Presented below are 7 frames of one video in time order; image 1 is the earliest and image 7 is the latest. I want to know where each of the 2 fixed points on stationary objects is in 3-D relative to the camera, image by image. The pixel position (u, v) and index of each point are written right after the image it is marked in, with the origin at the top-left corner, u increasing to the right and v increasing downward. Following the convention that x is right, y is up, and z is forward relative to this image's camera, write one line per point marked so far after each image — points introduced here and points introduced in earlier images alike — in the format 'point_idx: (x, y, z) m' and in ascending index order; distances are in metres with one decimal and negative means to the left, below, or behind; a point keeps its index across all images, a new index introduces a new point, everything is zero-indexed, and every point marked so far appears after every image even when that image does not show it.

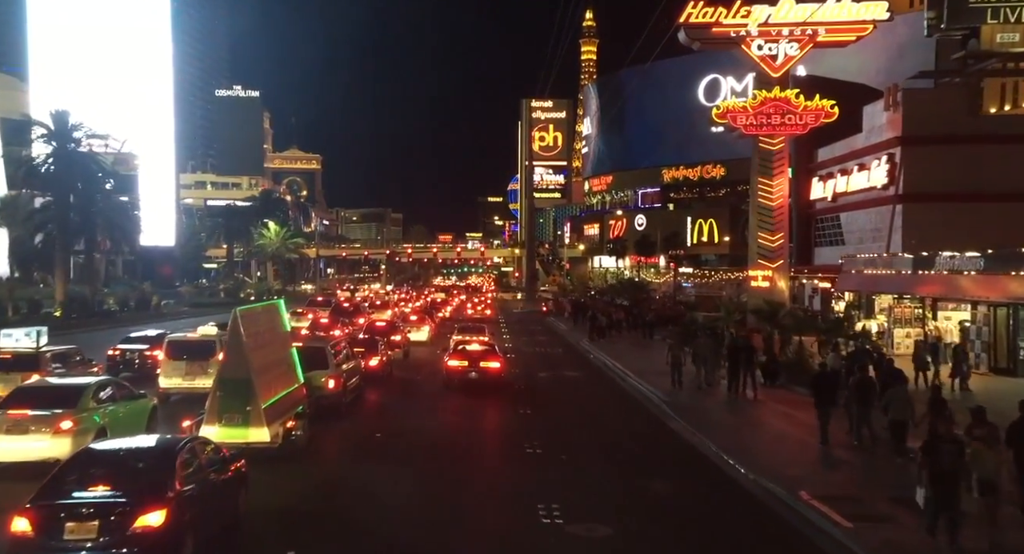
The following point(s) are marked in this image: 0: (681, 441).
0: (+3.4, -3.3, +15.0) m
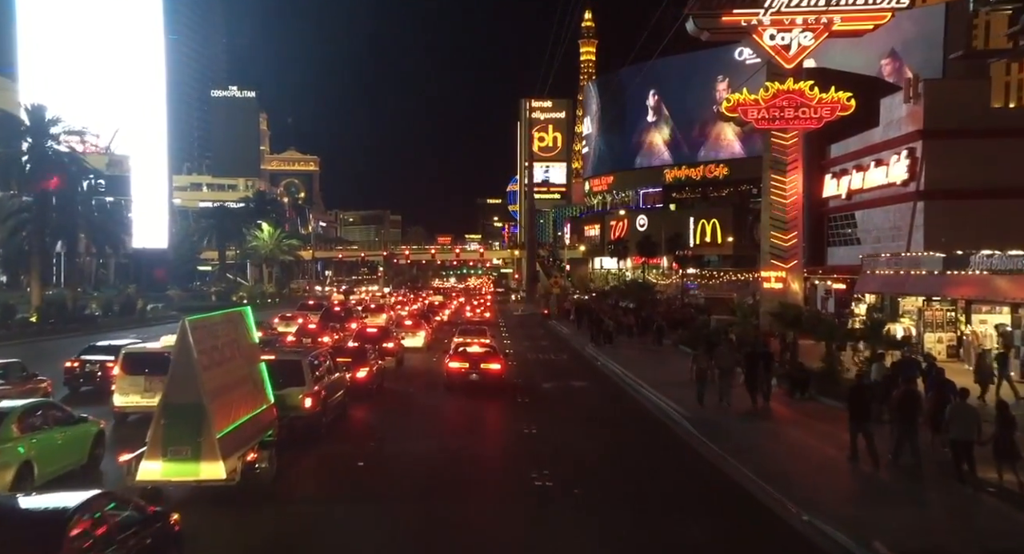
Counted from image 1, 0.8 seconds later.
0: (+3.4, -3.3, +13.2) m
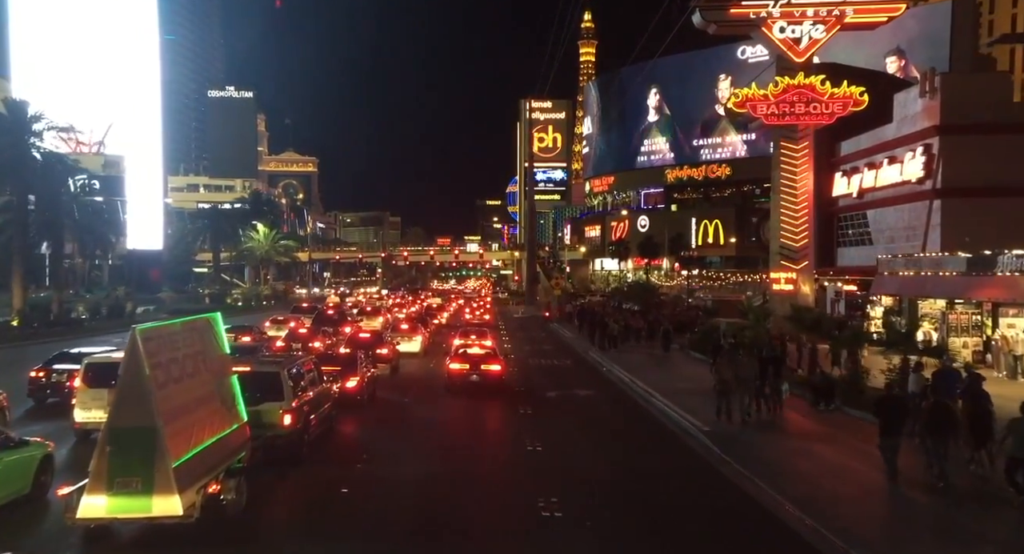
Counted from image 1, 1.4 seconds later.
0: (+3.5, -3.3, +12.0) m
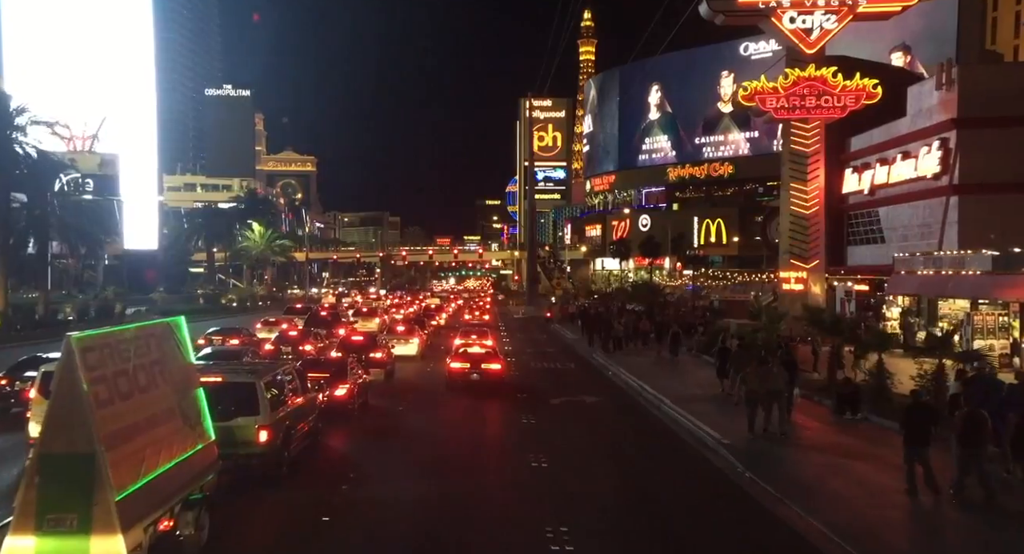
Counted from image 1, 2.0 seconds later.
0: (+3.5, -3.3, +10.8) m
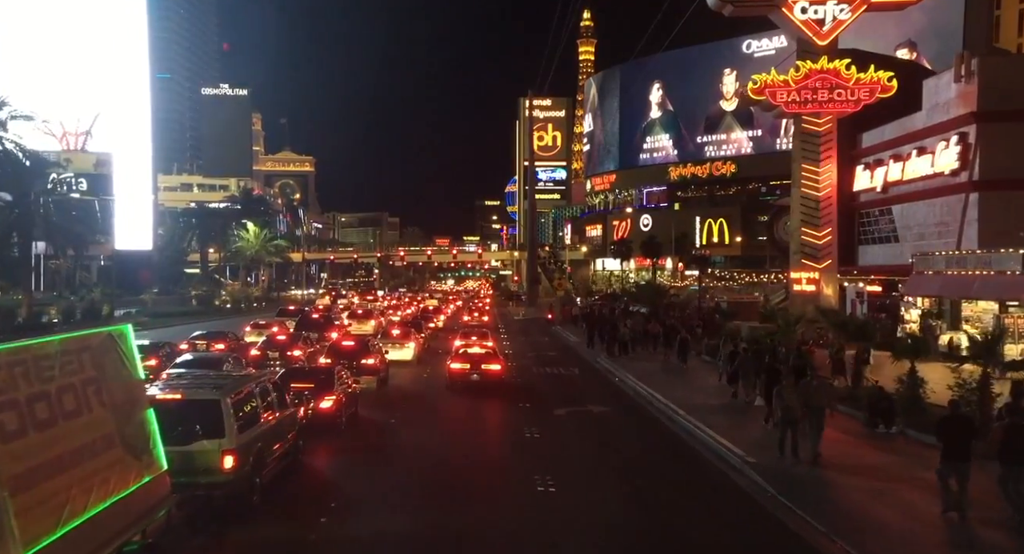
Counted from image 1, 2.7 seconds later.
0: (+3.6, -3.3, +9.5) m
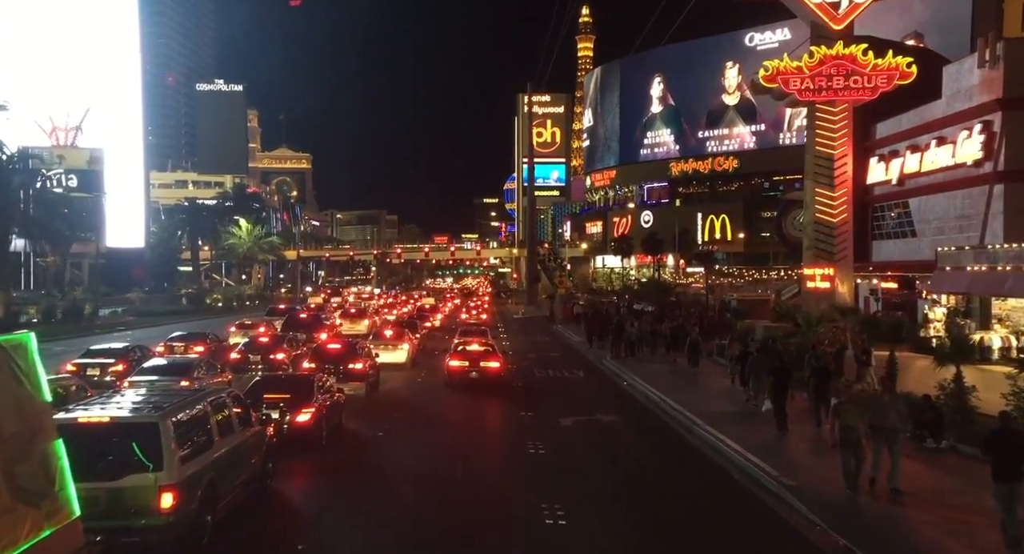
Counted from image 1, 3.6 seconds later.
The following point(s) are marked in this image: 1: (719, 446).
0: (+3.6, -3.2, +7.9) m
1: (+3.9, -3.2, +14.9) m
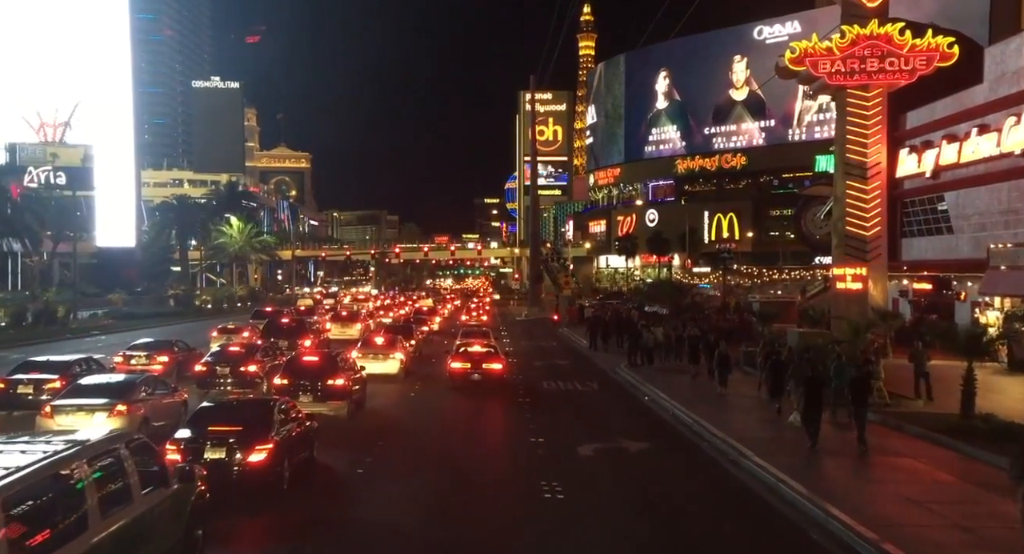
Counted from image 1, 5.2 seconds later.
0: (+3.7, -3.3, +5.4) m
1: (+4.0, -3.2, +12.3) m
